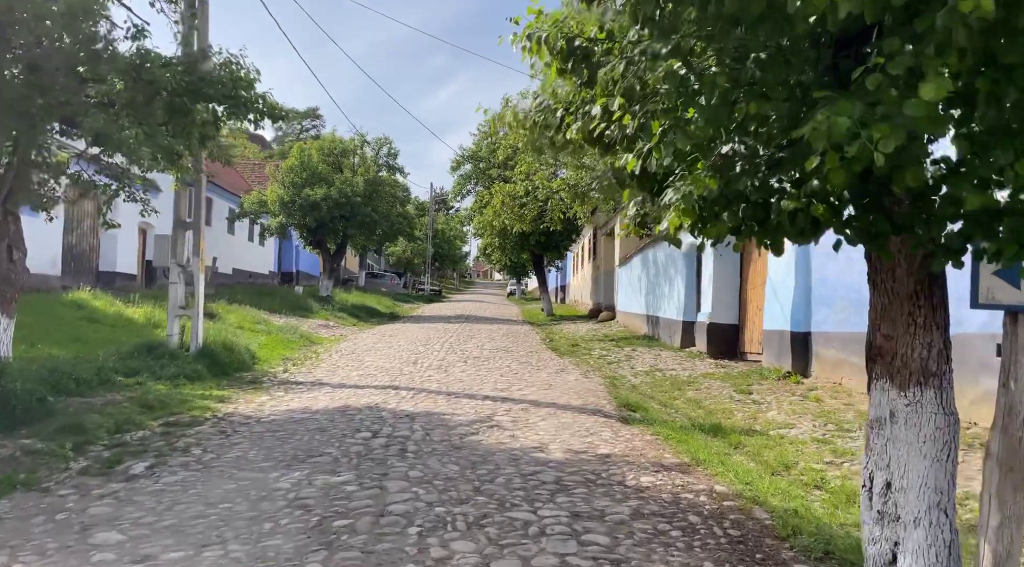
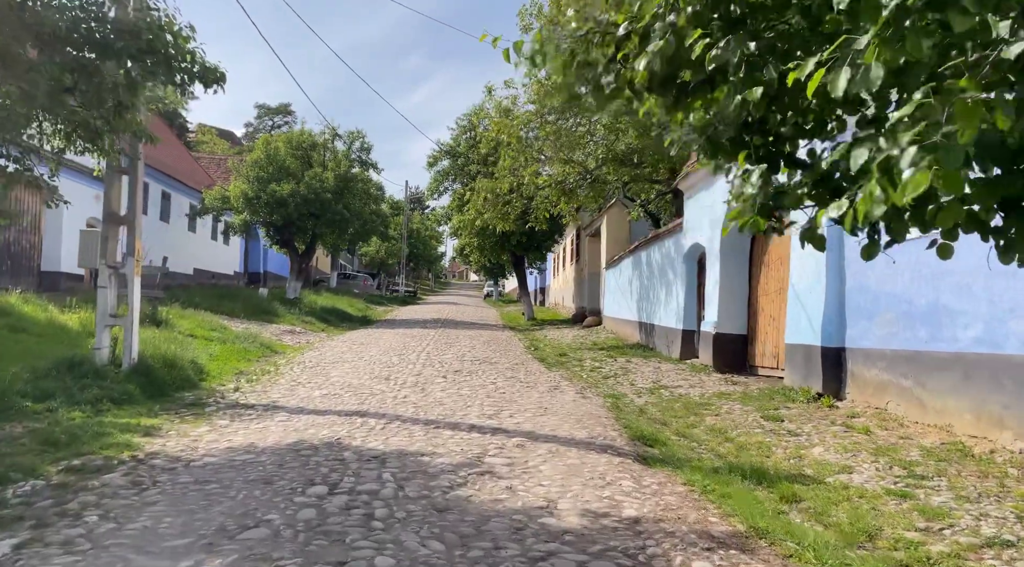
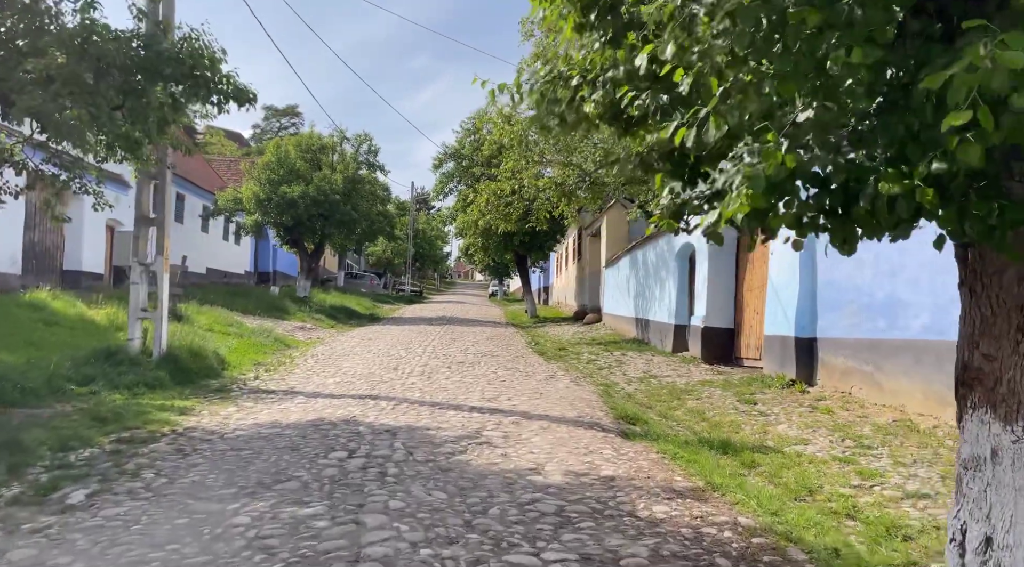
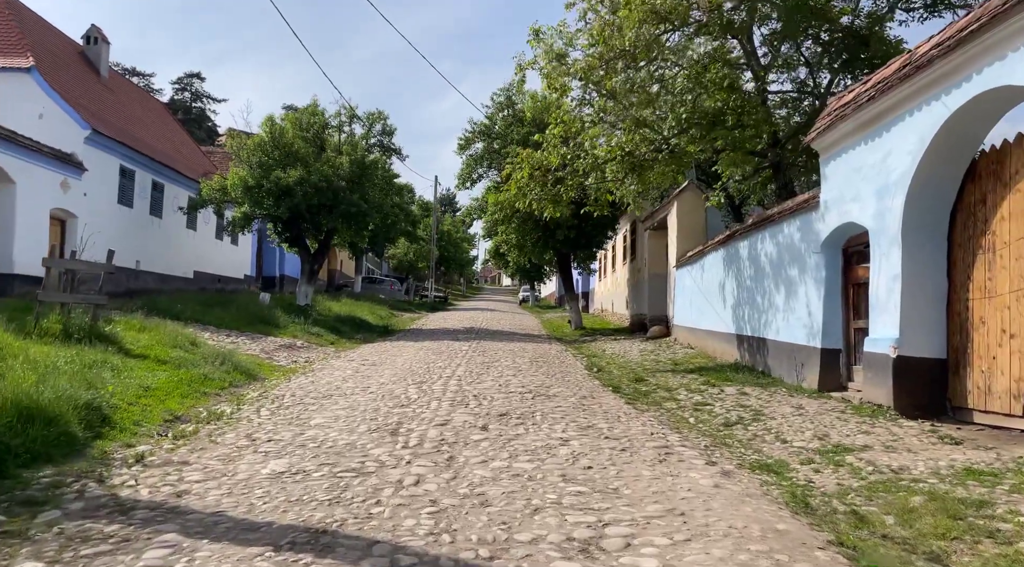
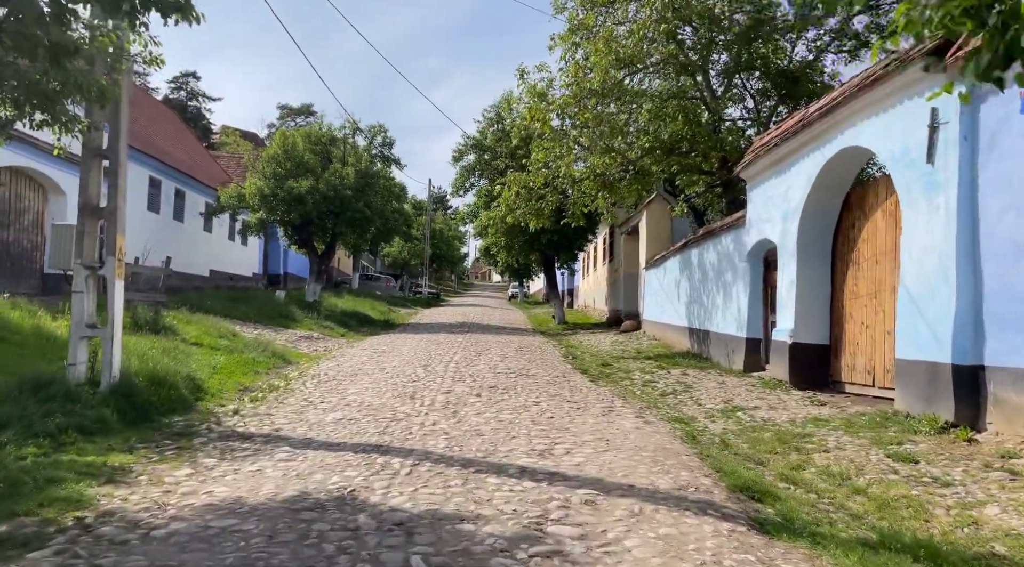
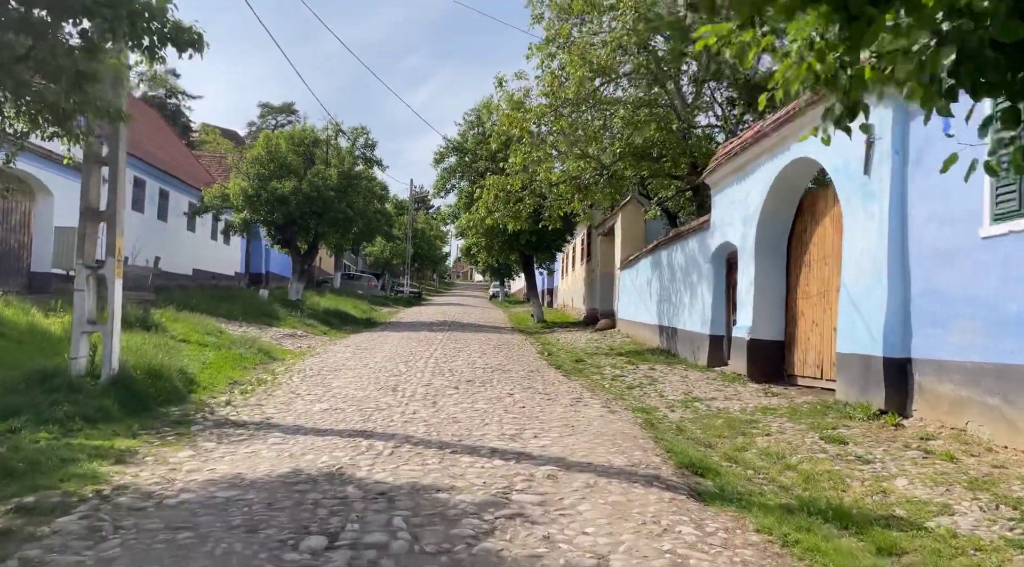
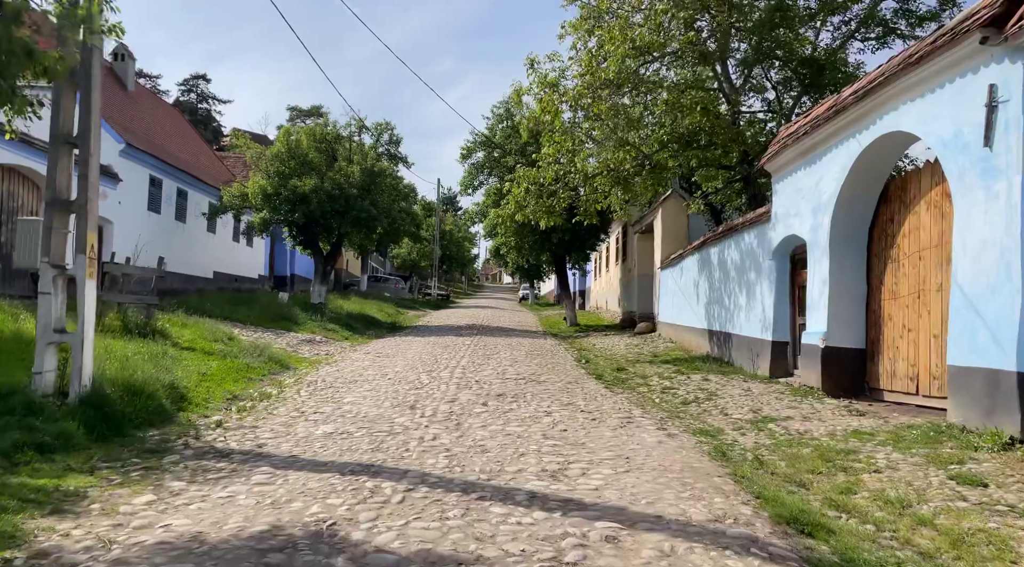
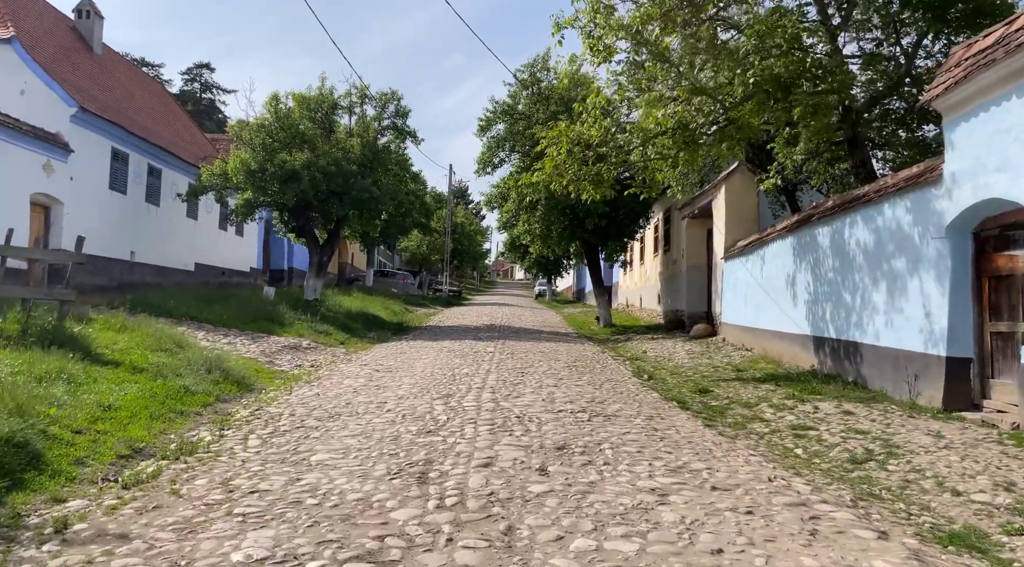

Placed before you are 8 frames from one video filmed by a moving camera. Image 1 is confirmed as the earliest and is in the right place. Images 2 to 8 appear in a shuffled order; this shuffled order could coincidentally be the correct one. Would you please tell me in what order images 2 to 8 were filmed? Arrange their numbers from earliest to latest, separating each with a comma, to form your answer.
3, 2, 6, 5, 7, 4, 8
